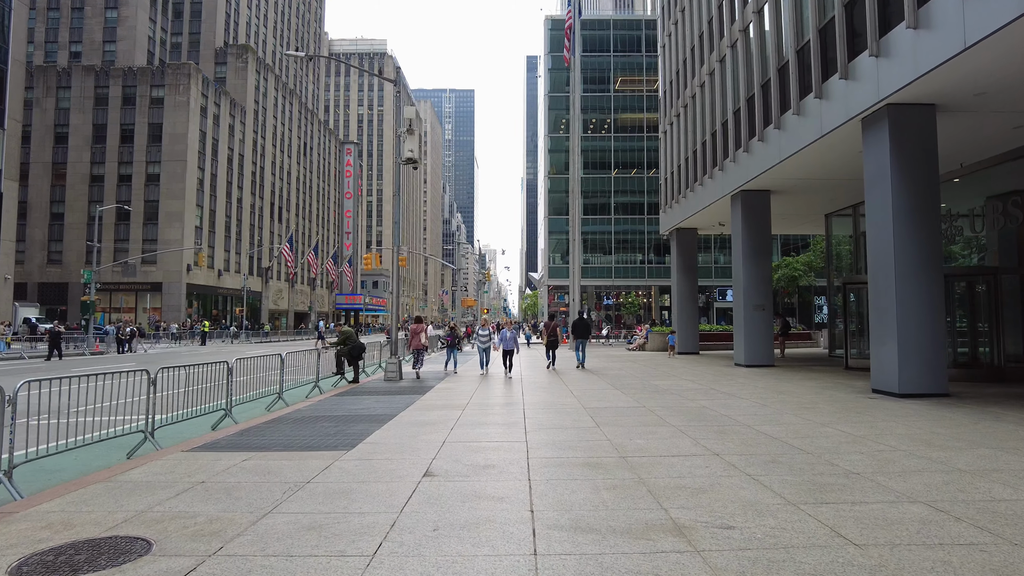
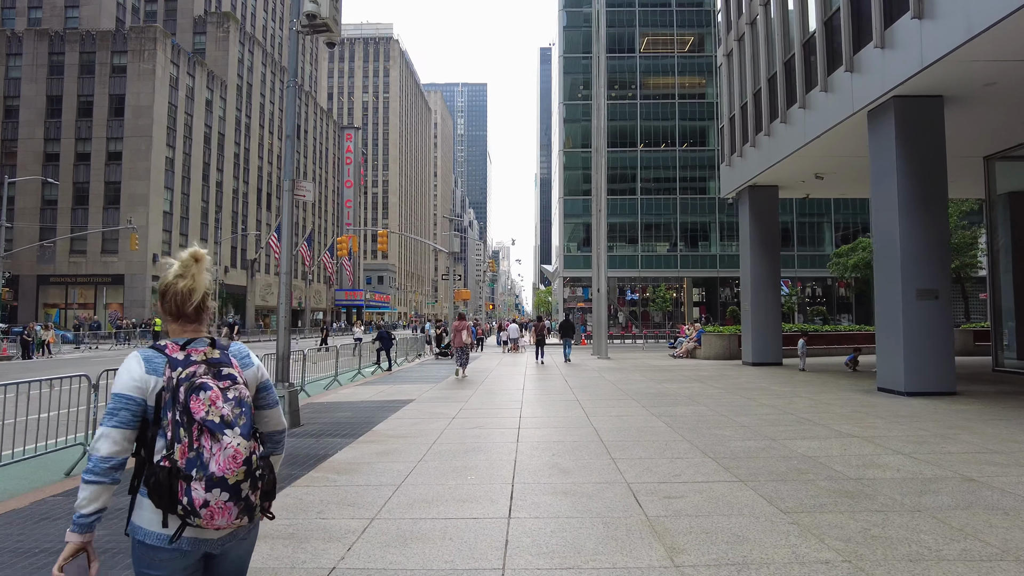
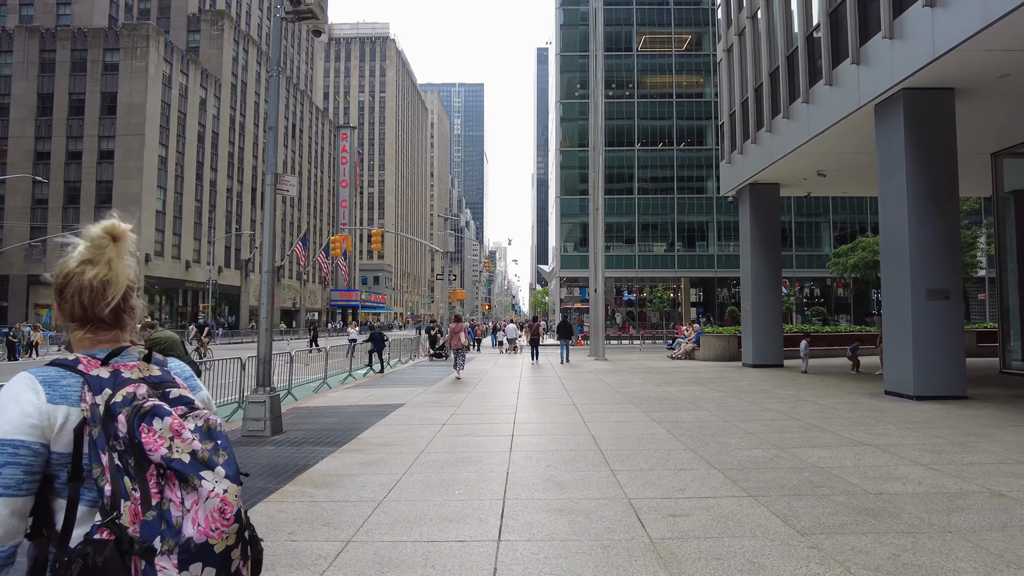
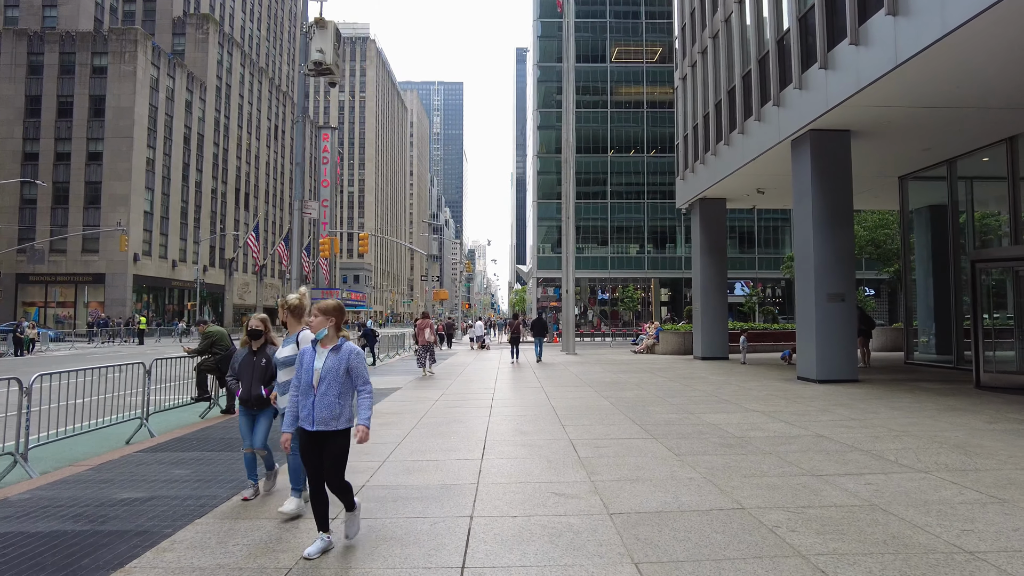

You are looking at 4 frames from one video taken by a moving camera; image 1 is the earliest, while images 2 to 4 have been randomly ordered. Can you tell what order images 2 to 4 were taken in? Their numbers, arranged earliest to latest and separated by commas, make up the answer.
4, 2, 3
